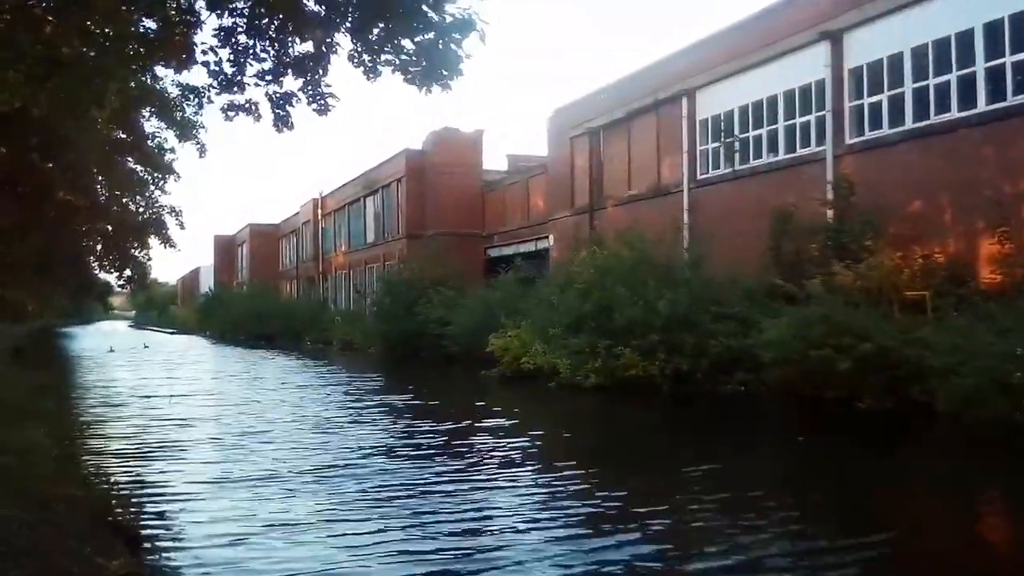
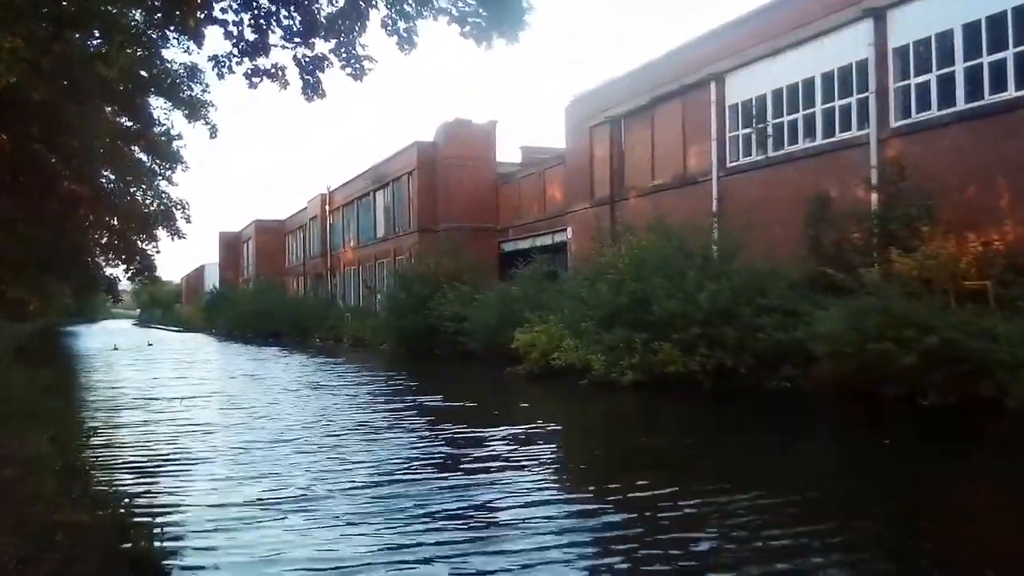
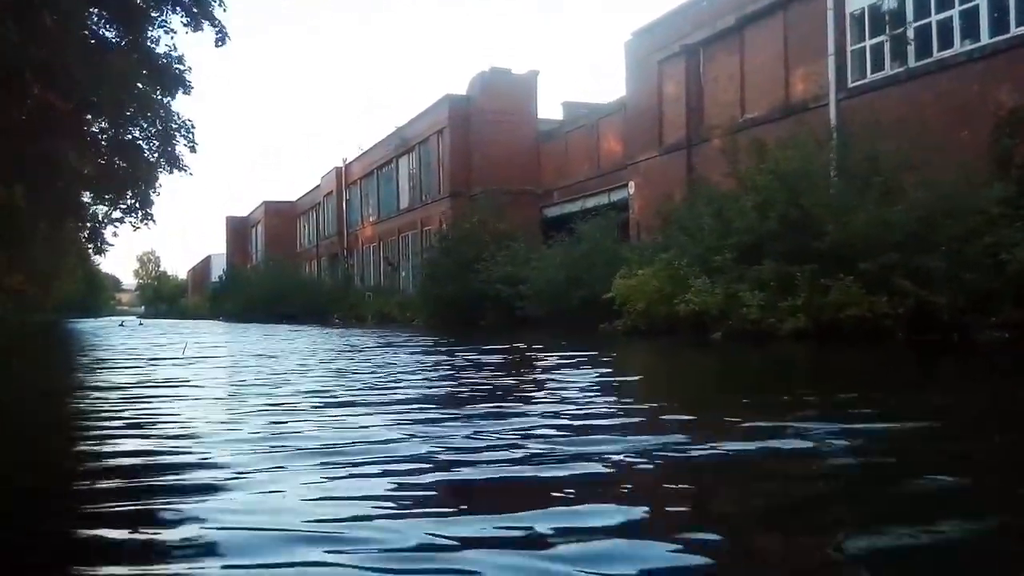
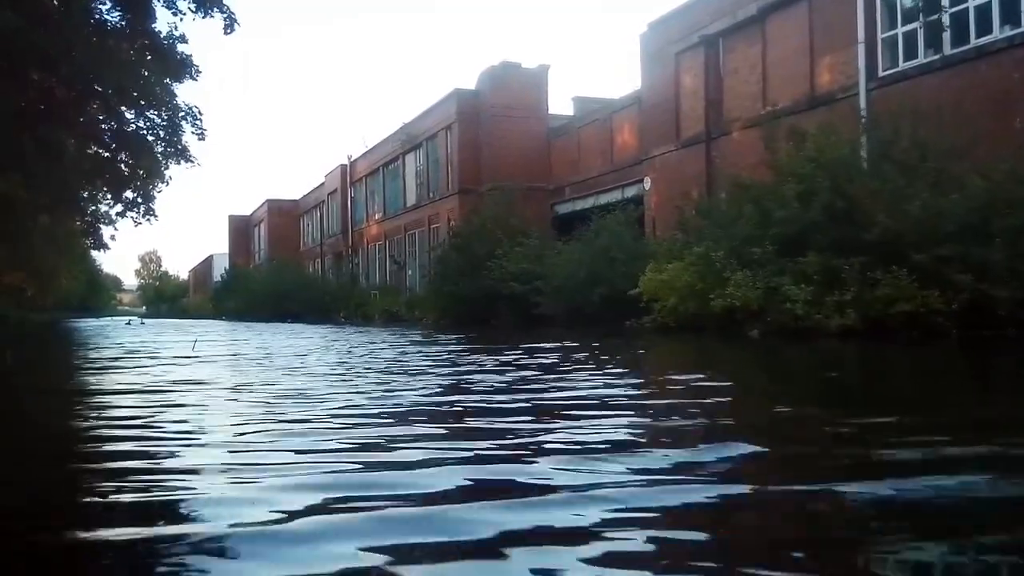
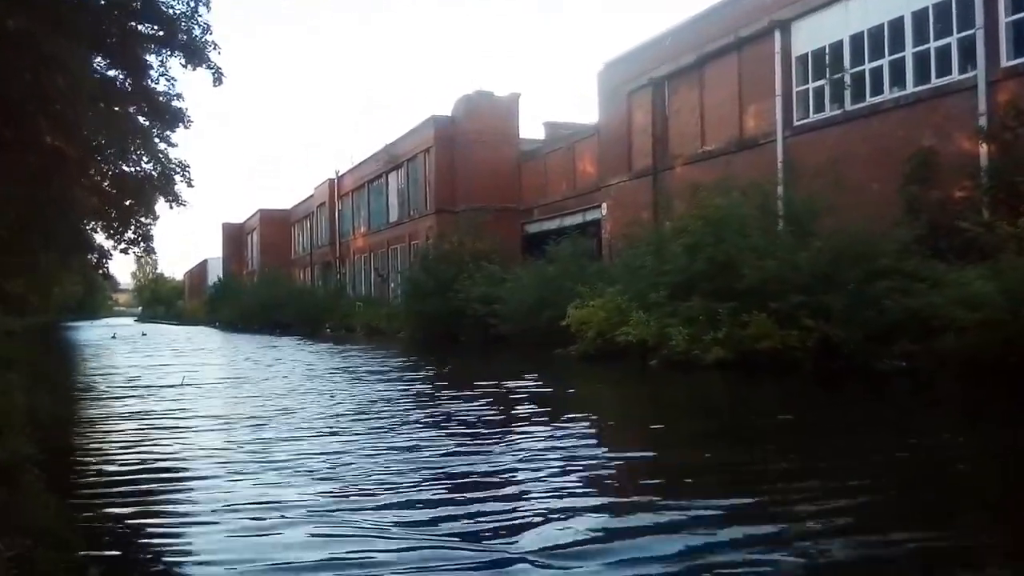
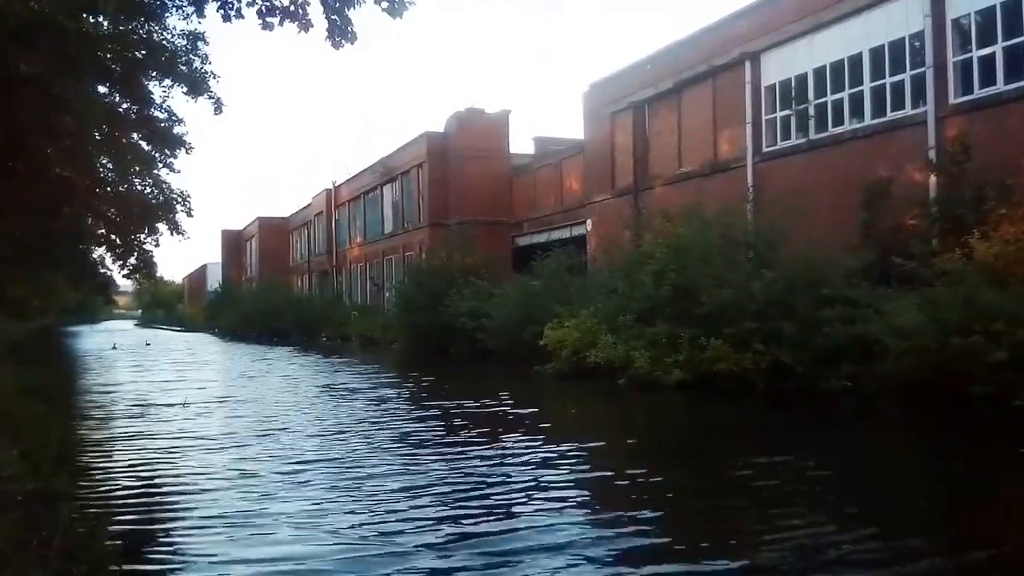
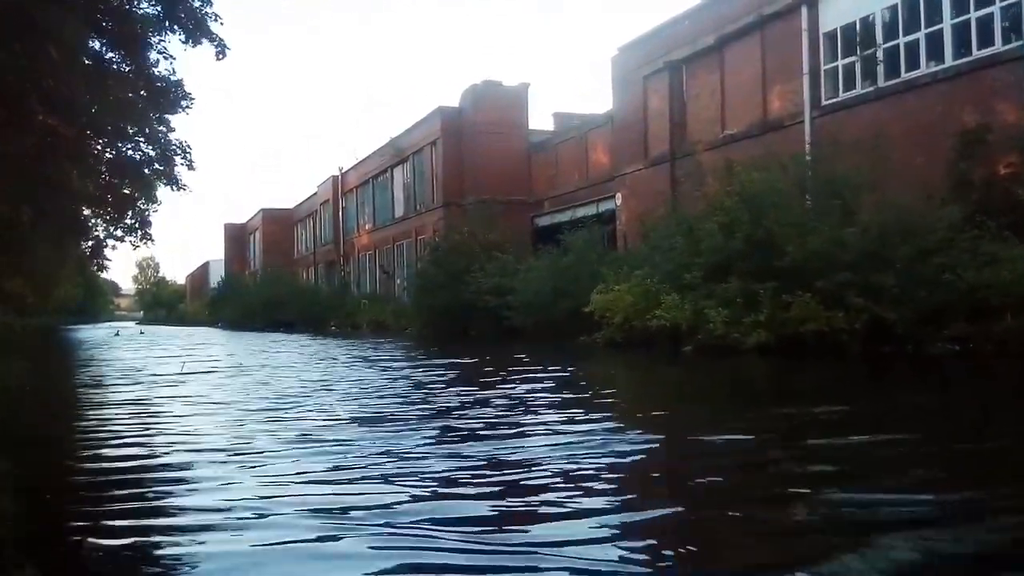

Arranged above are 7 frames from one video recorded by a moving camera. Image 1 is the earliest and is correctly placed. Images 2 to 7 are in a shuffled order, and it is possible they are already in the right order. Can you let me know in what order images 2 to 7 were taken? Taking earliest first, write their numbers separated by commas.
2, 6, 5, 7, 3, 4
